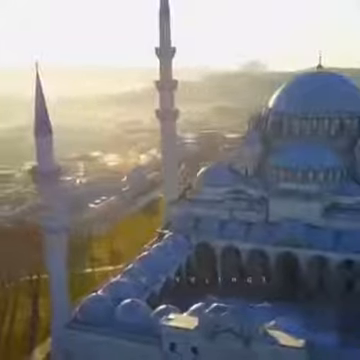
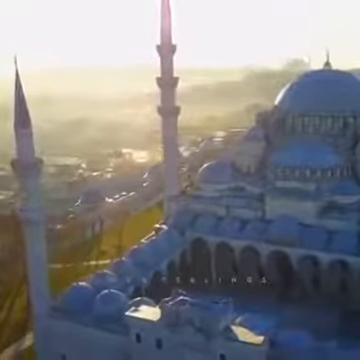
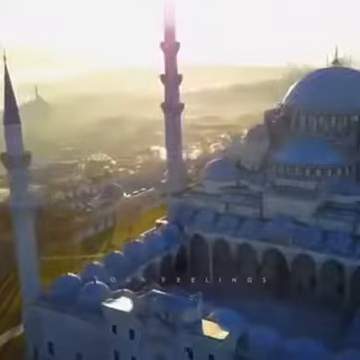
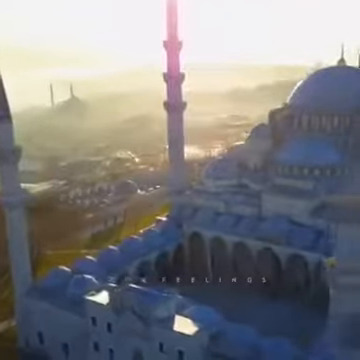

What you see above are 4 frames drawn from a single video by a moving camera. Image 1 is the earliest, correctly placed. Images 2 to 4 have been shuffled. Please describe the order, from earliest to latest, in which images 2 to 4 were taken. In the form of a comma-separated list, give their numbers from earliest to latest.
2, 3, 4
